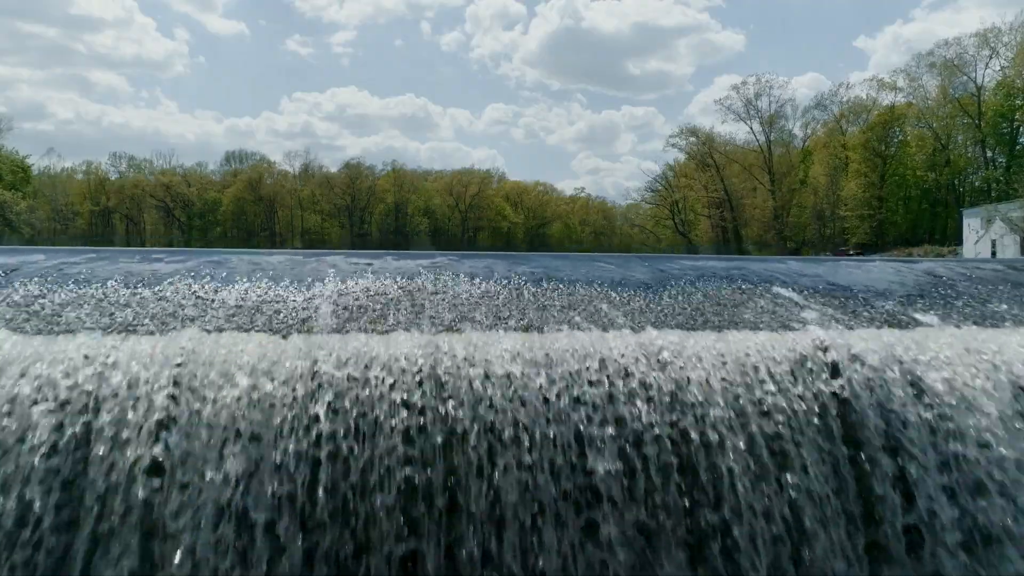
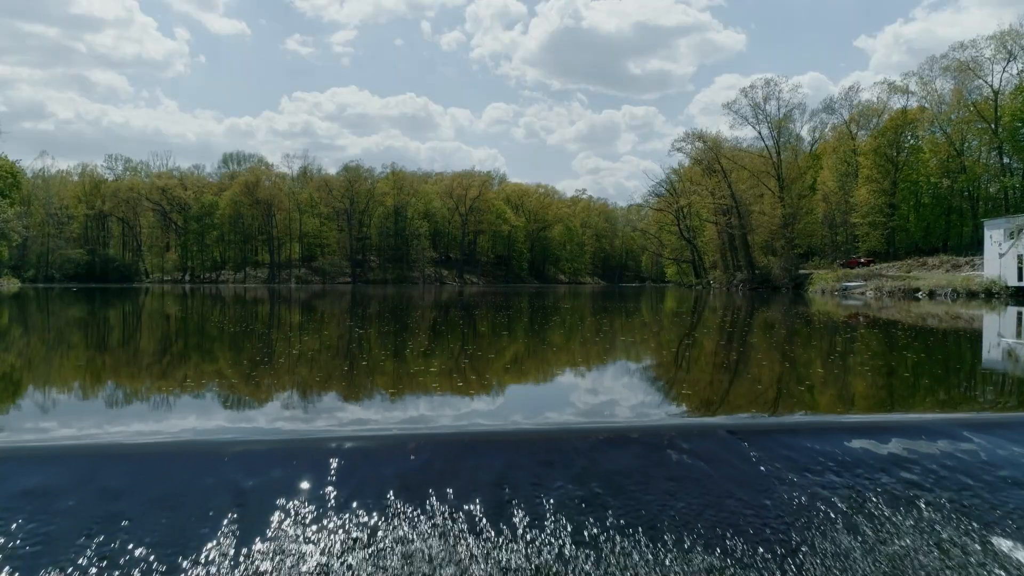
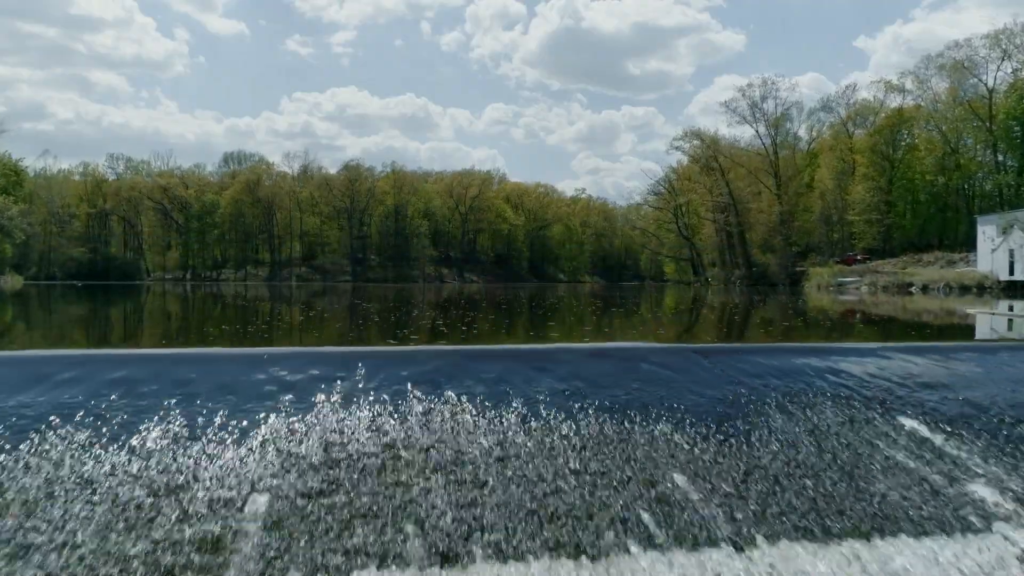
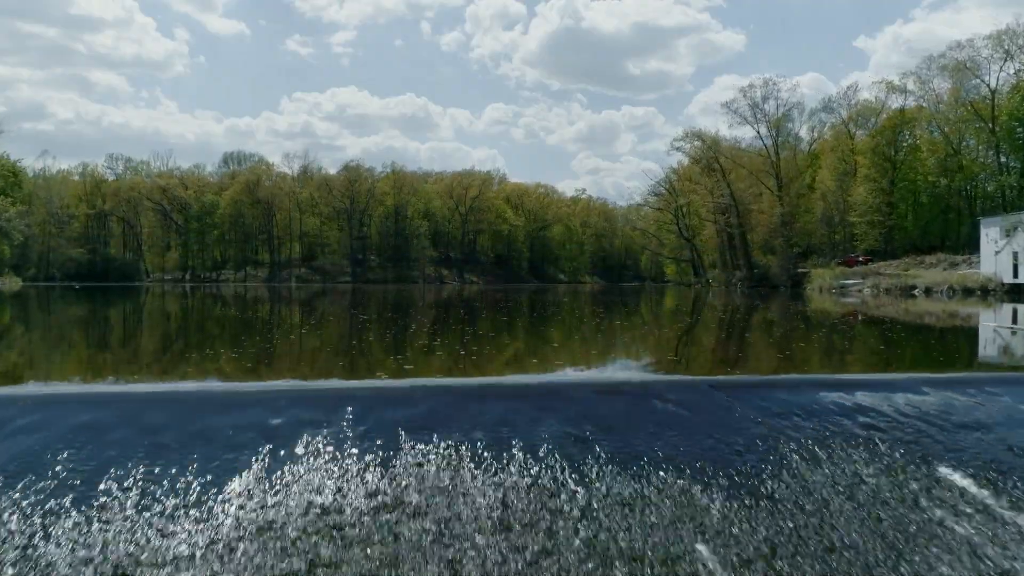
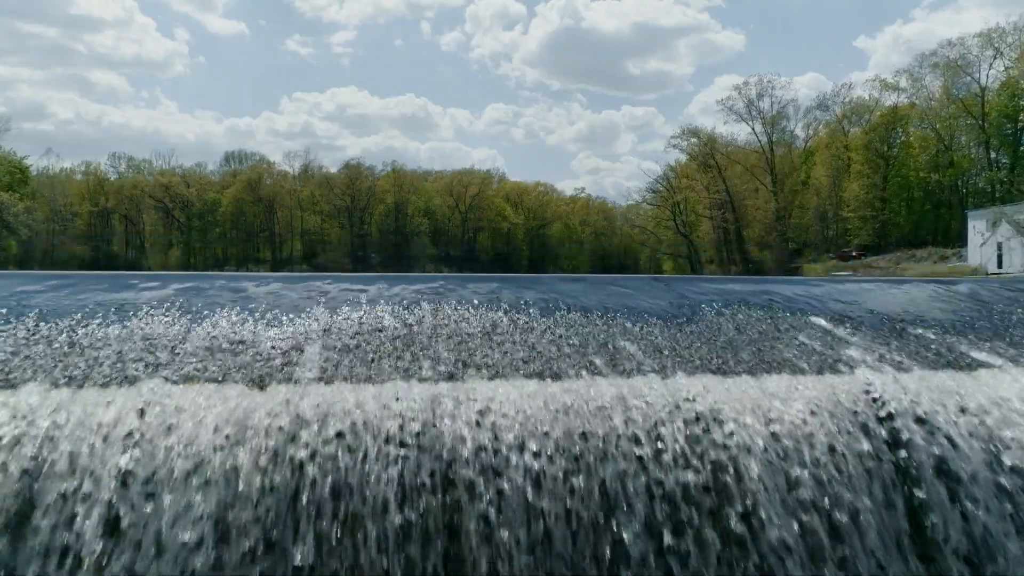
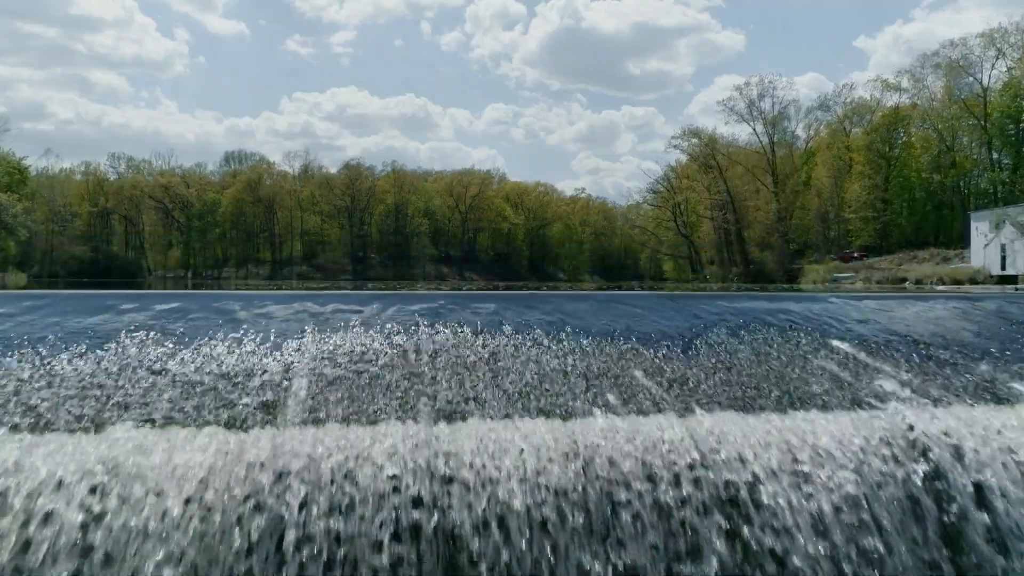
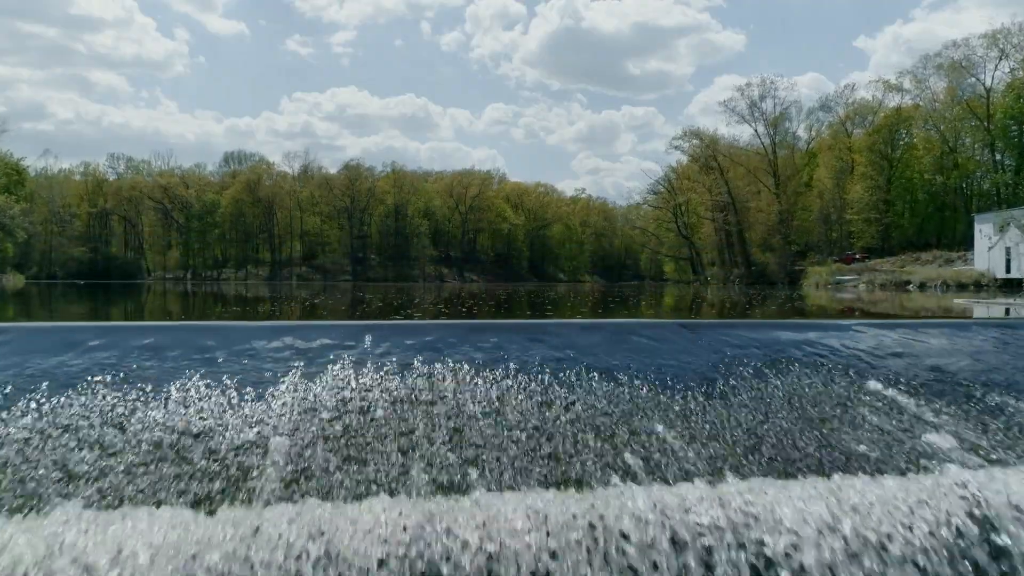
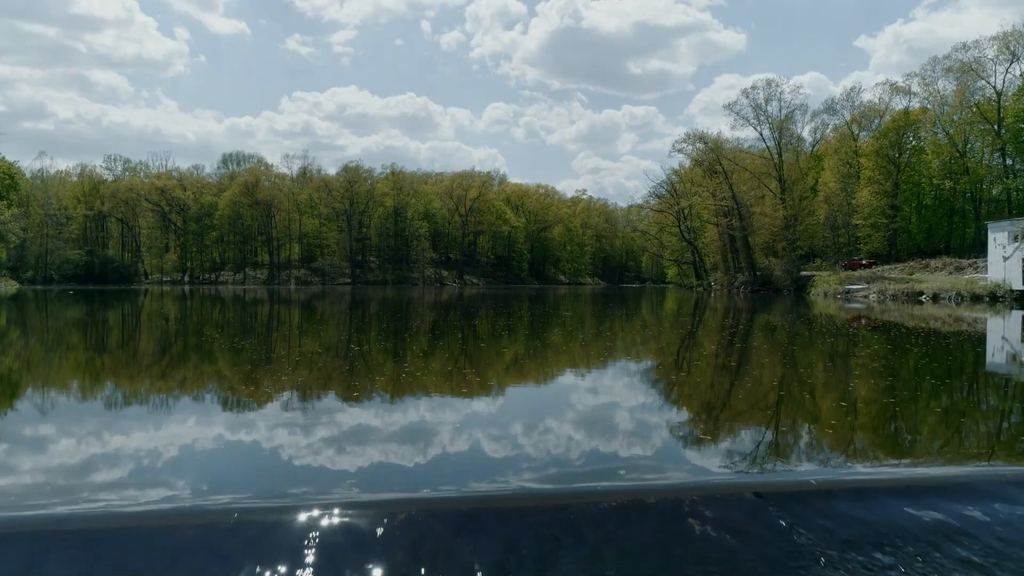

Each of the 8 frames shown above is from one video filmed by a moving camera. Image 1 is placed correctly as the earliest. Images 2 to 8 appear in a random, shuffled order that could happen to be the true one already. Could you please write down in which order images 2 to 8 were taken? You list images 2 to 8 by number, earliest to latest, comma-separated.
5, 6, 7, 3, 4, 2, 8
